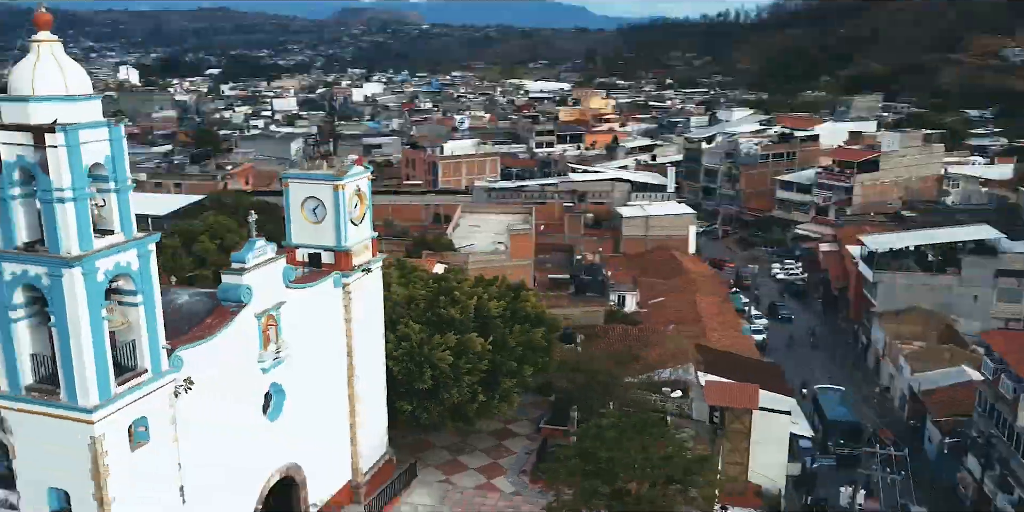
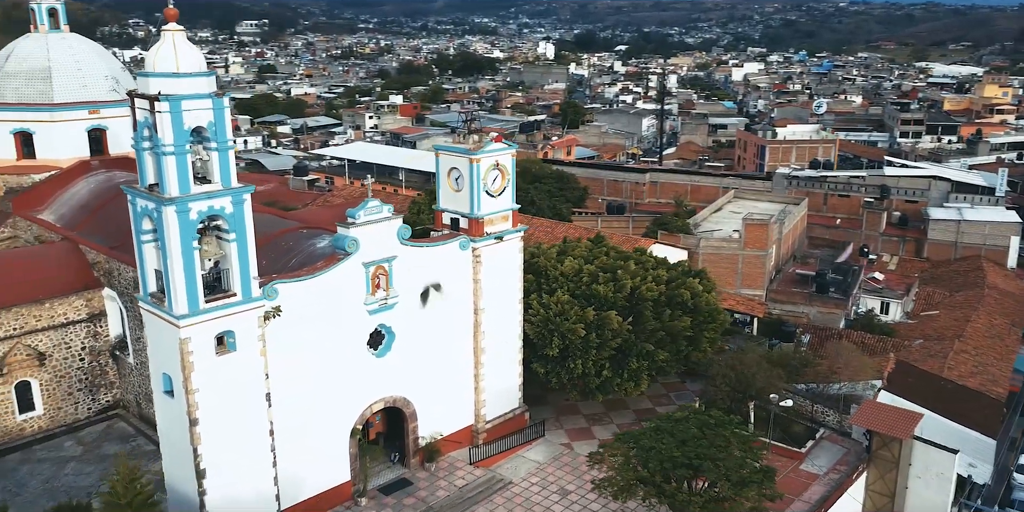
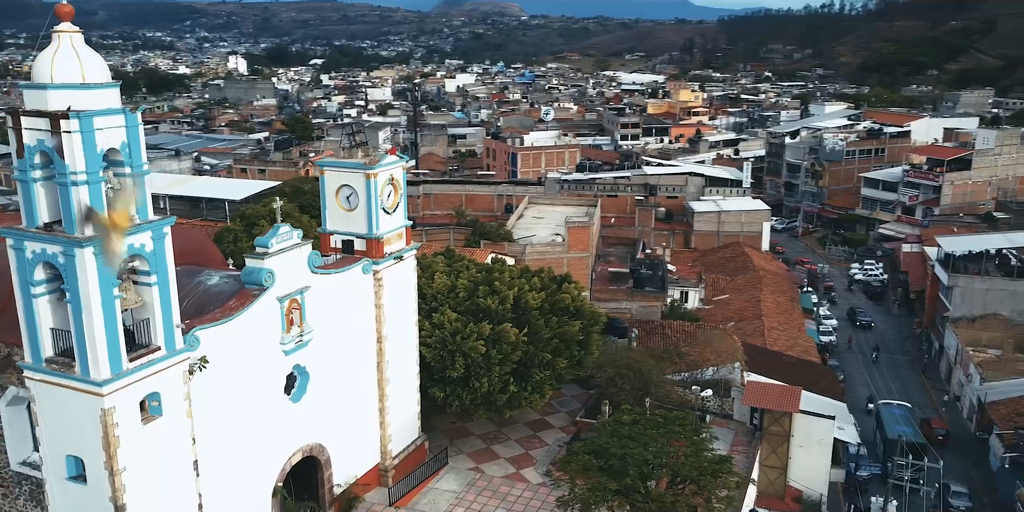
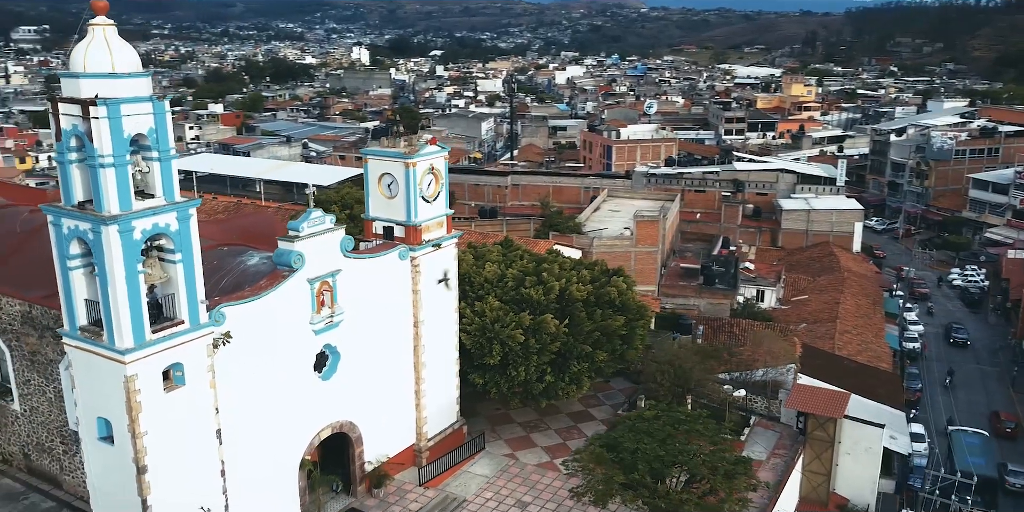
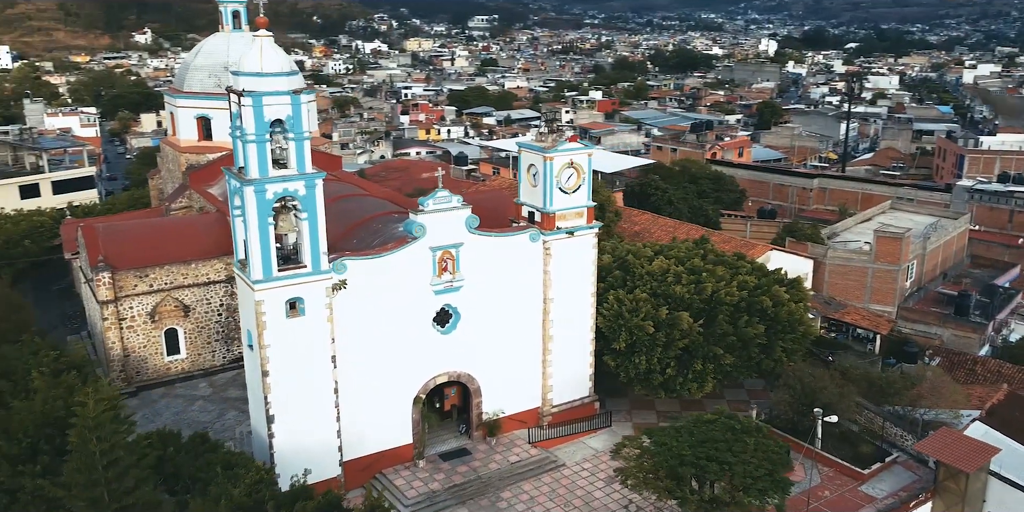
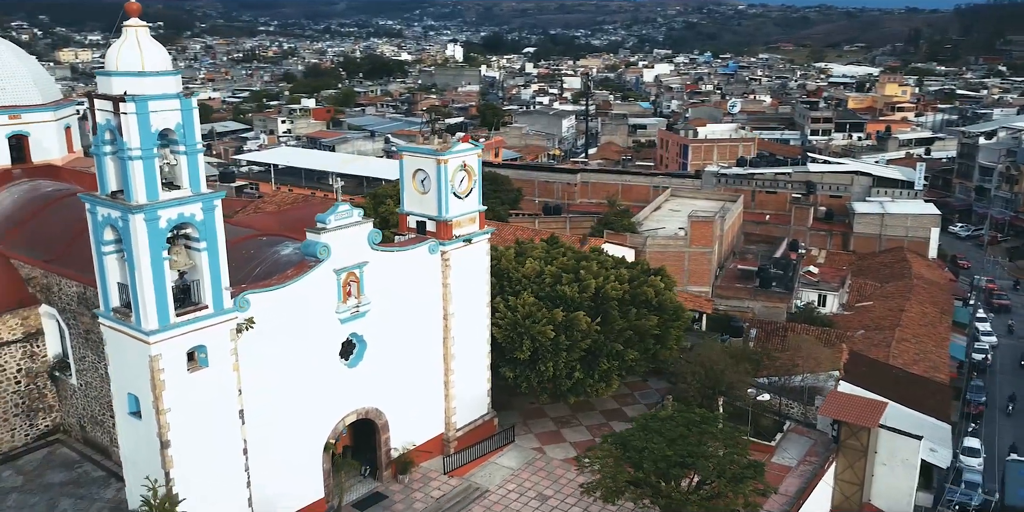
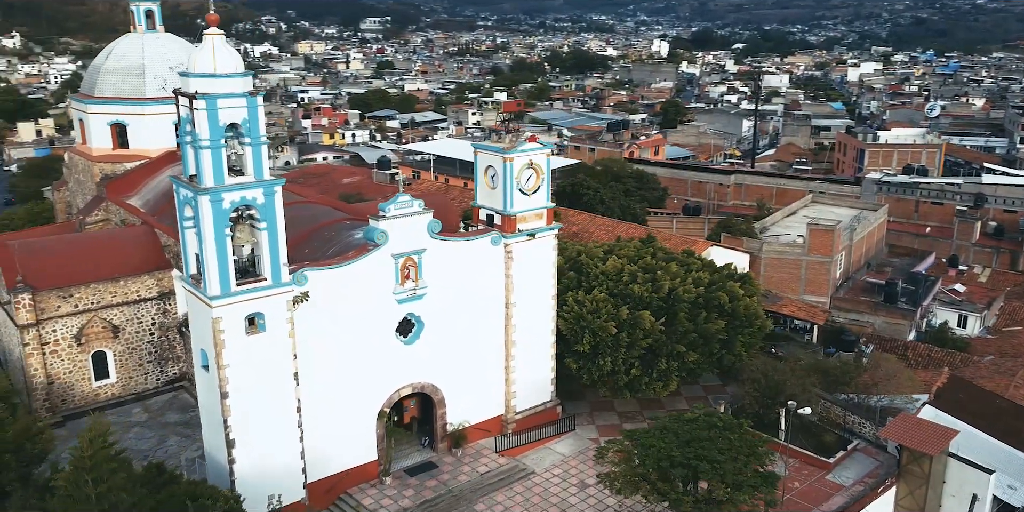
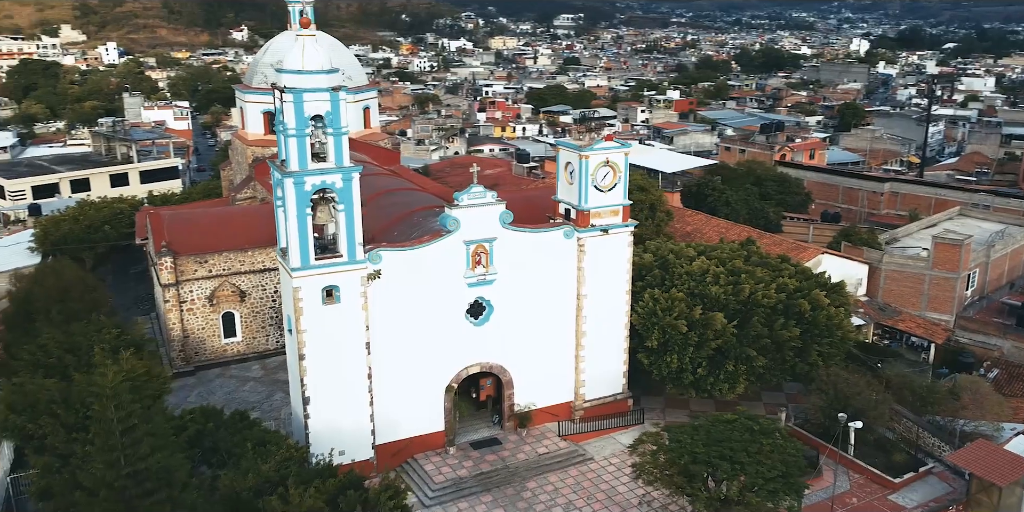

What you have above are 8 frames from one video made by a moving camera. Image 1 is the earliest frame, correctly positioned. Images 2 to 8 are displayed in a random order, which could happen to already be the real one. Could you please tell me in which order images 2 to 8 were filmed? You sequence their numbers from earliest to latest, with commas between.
3, 4, 6, 2, 7, 5, 8
